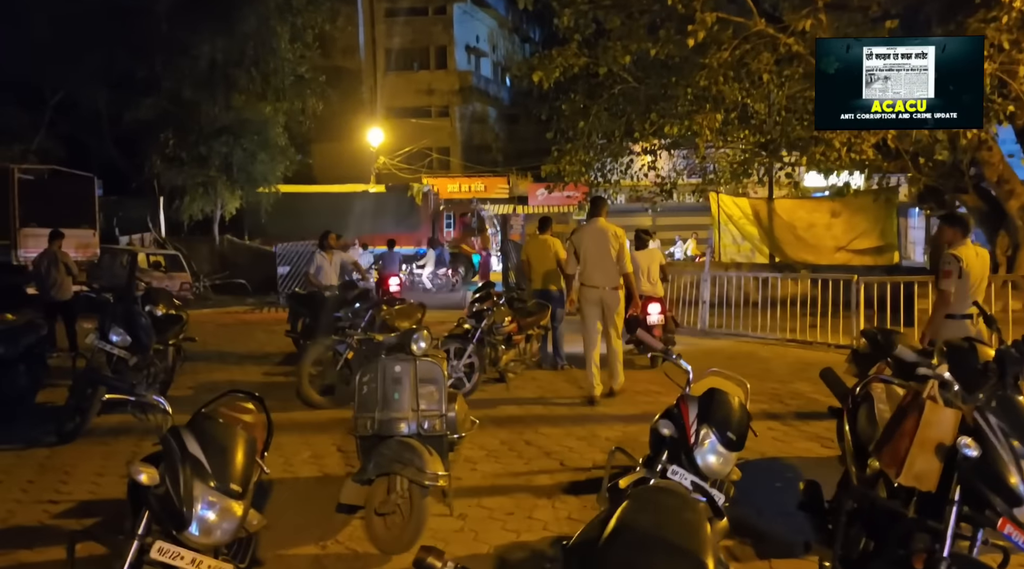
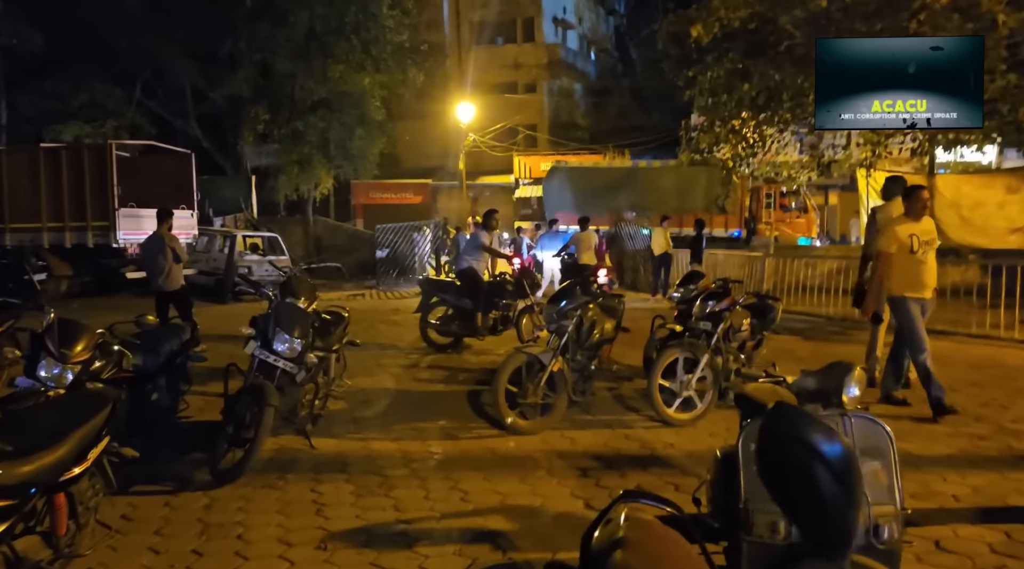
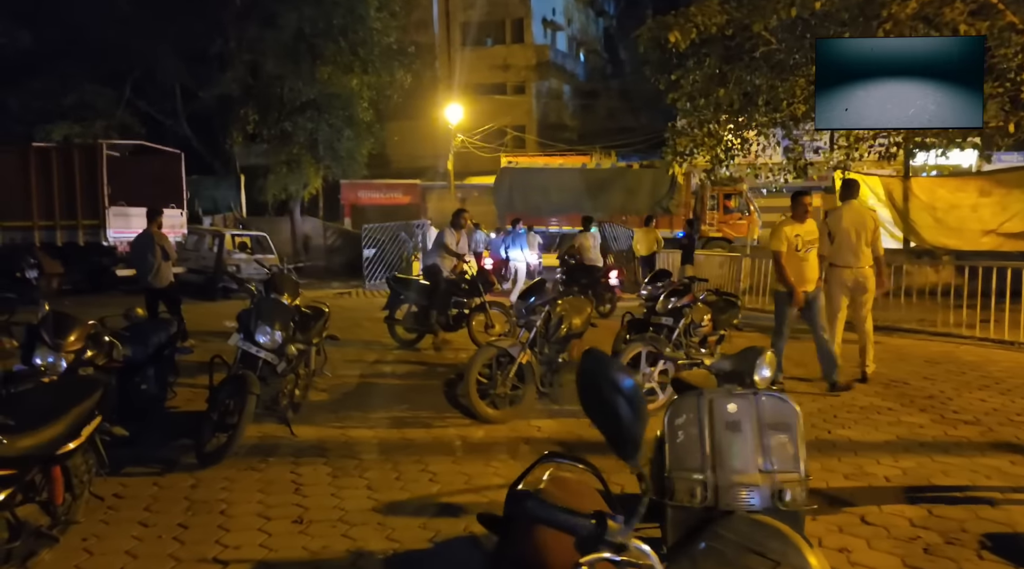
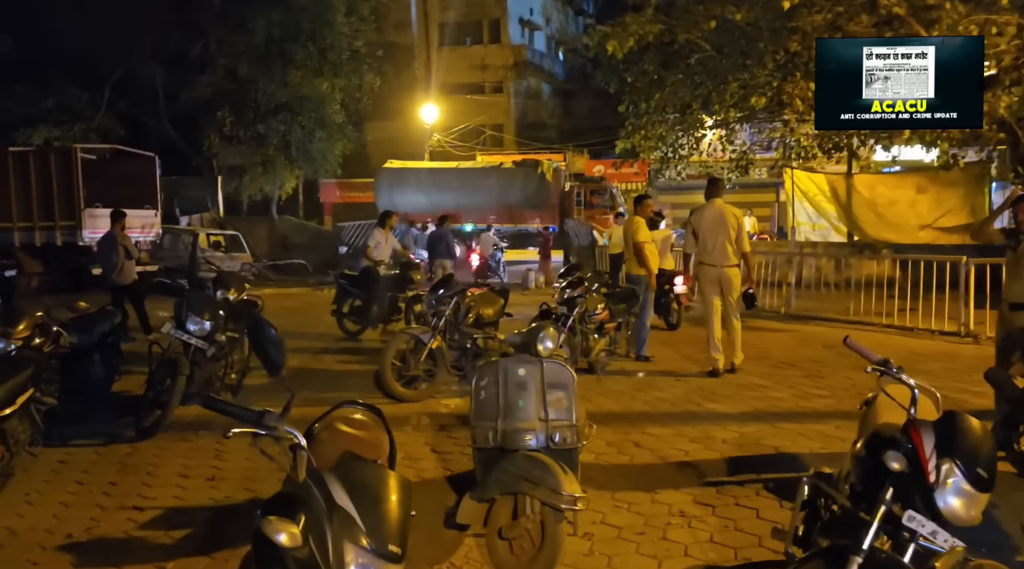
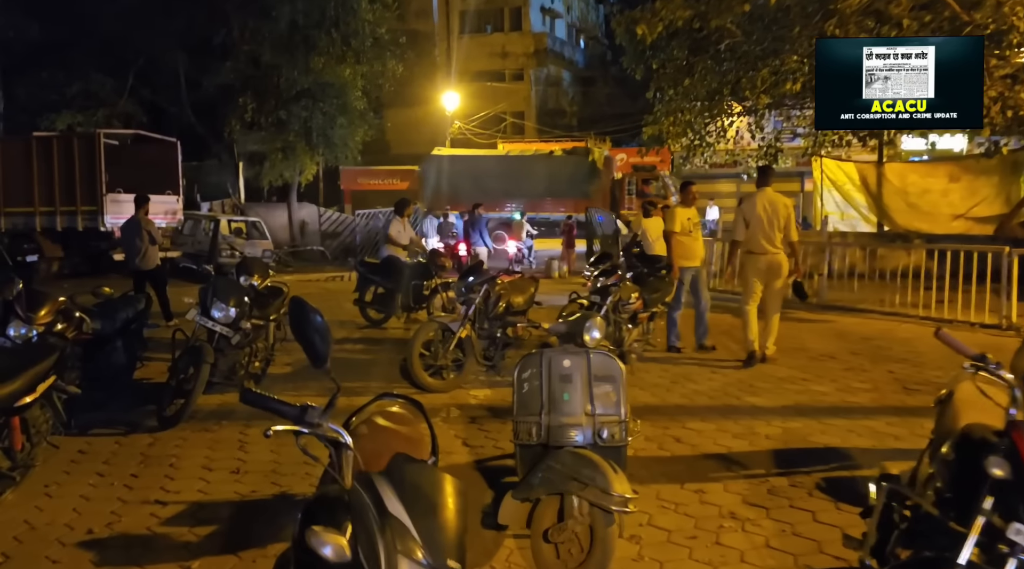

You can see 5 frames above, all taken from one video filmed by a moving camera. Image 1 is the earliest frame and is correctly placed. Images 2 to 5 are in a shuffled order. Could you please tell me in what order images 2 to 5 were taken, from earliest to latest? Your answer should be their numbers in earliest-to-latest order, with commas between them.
4, 5, 3, 2
